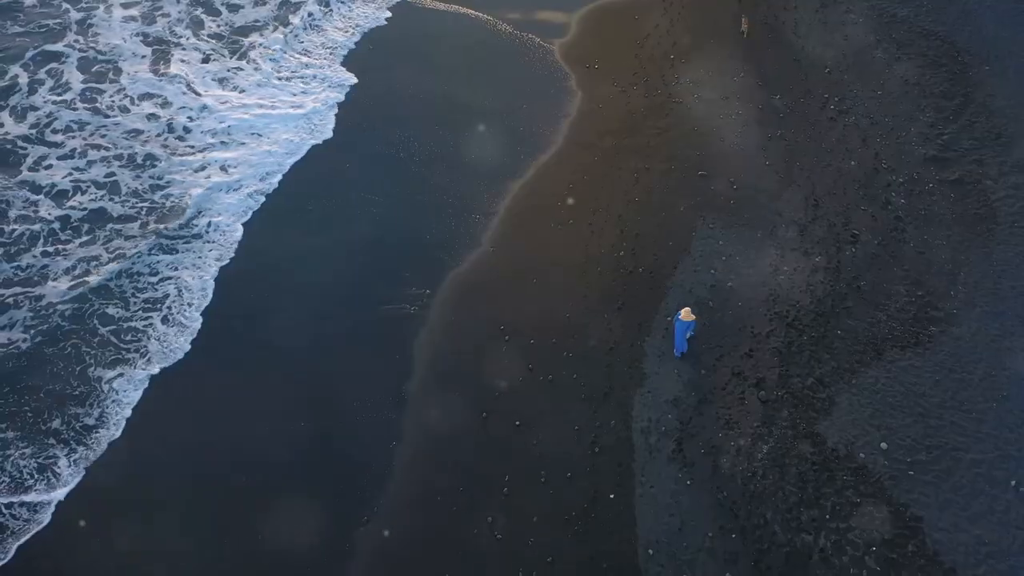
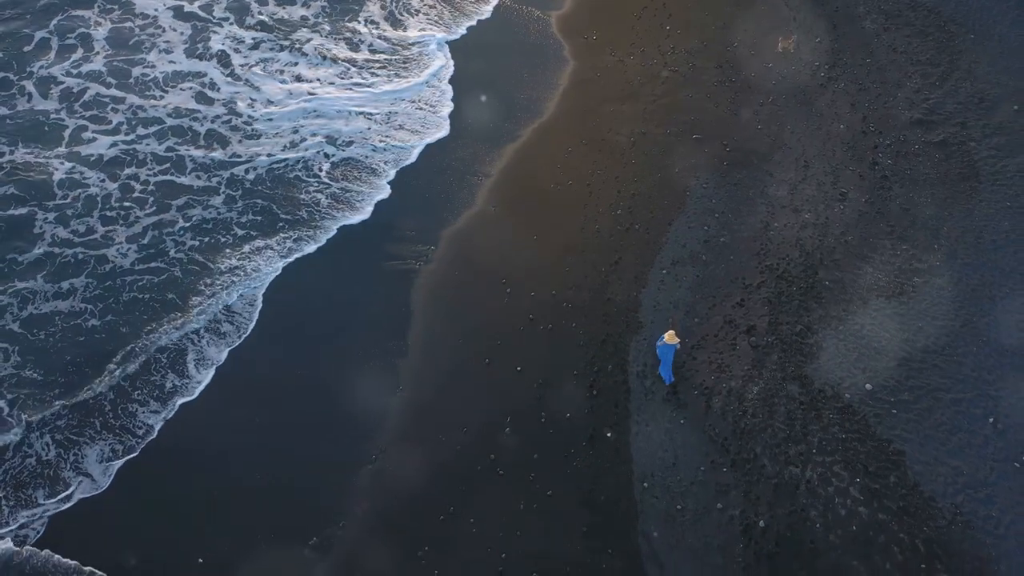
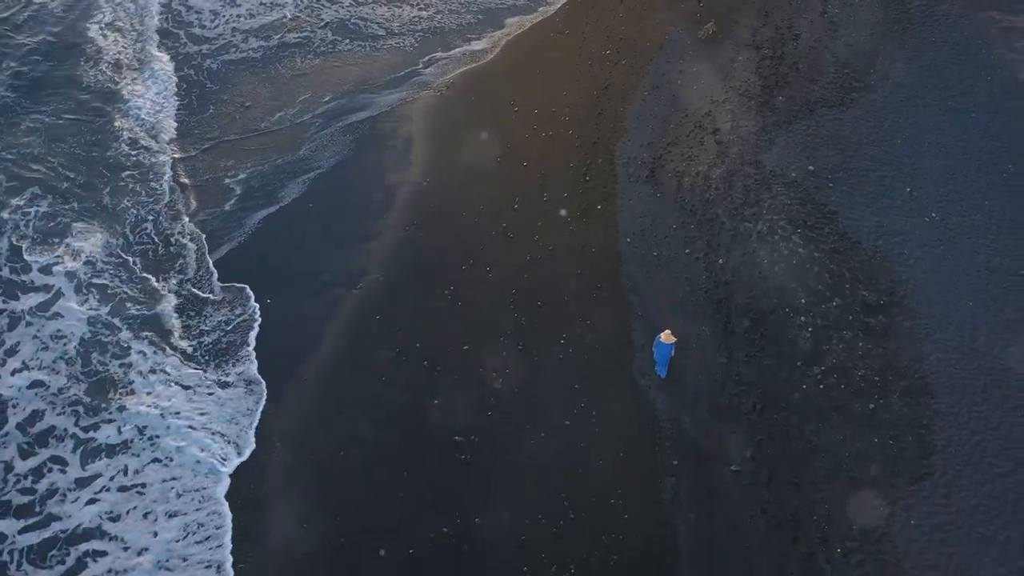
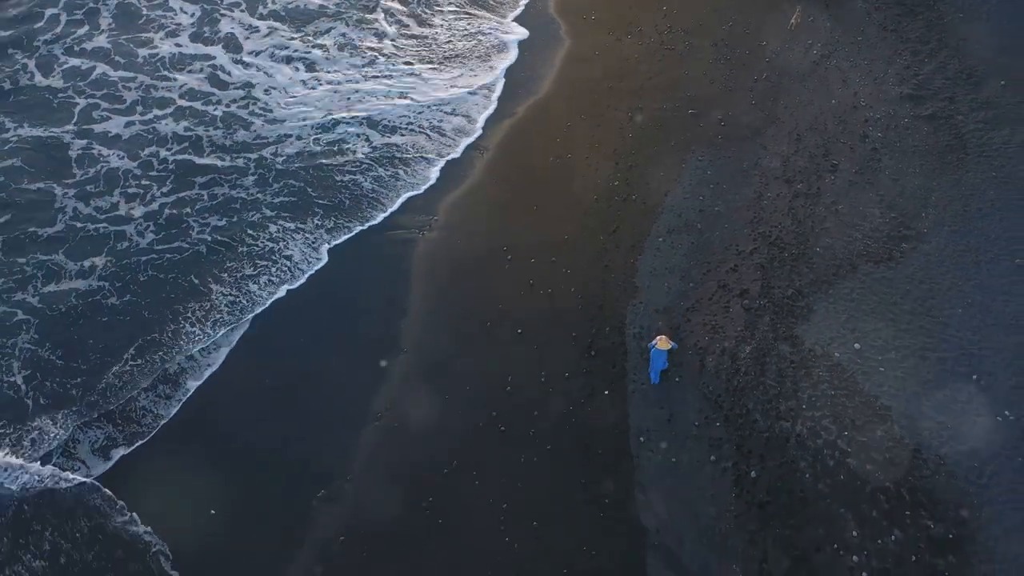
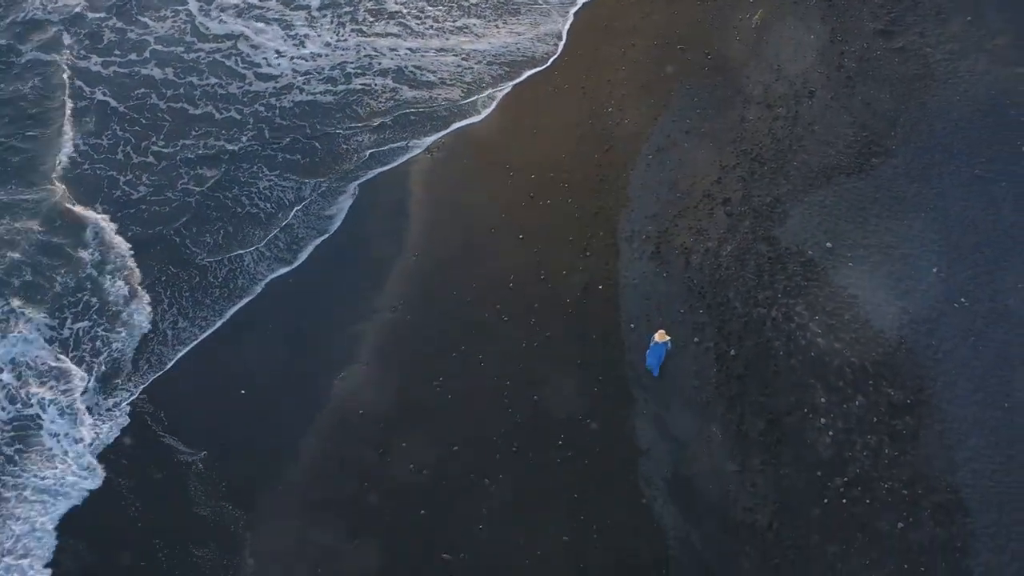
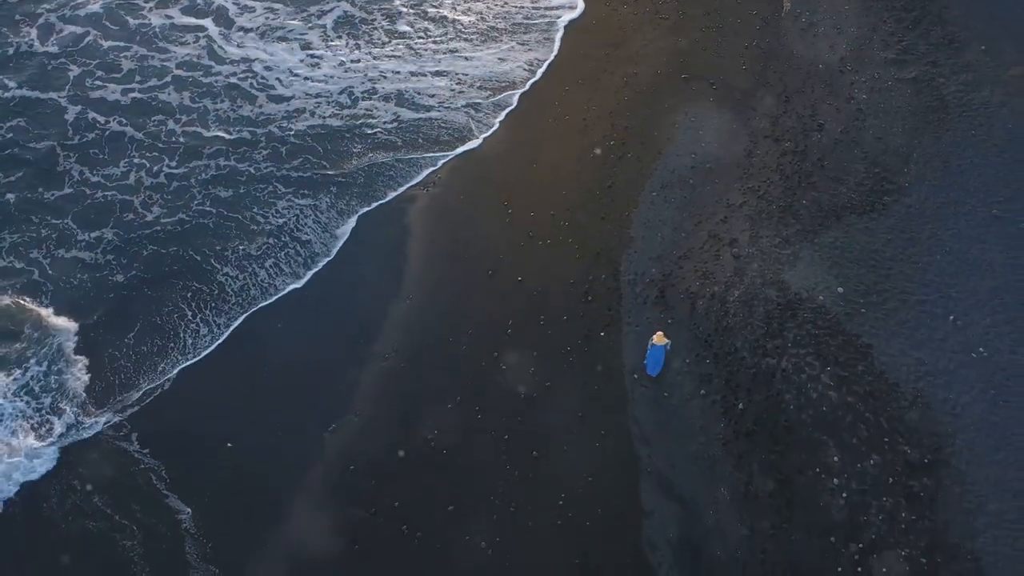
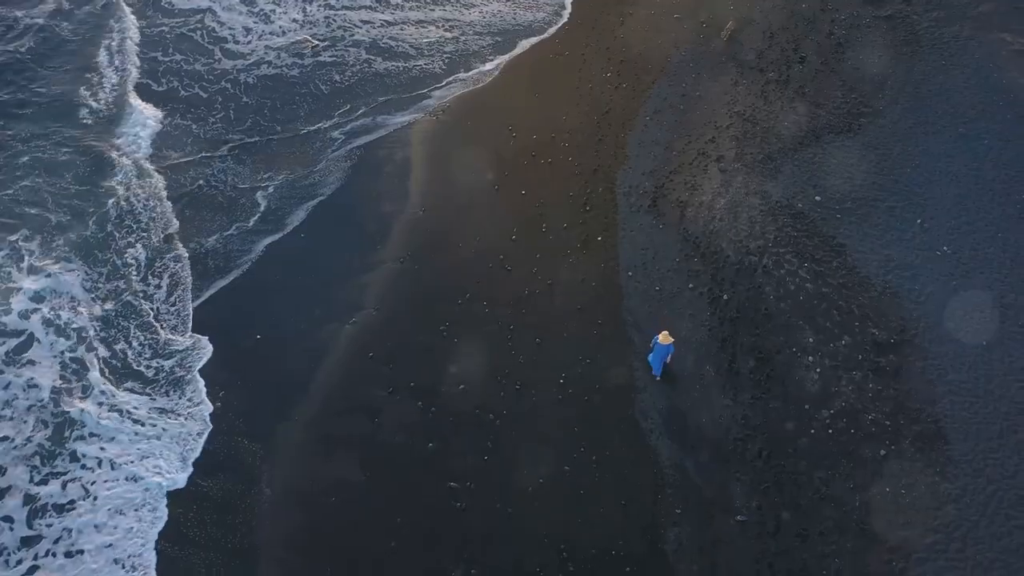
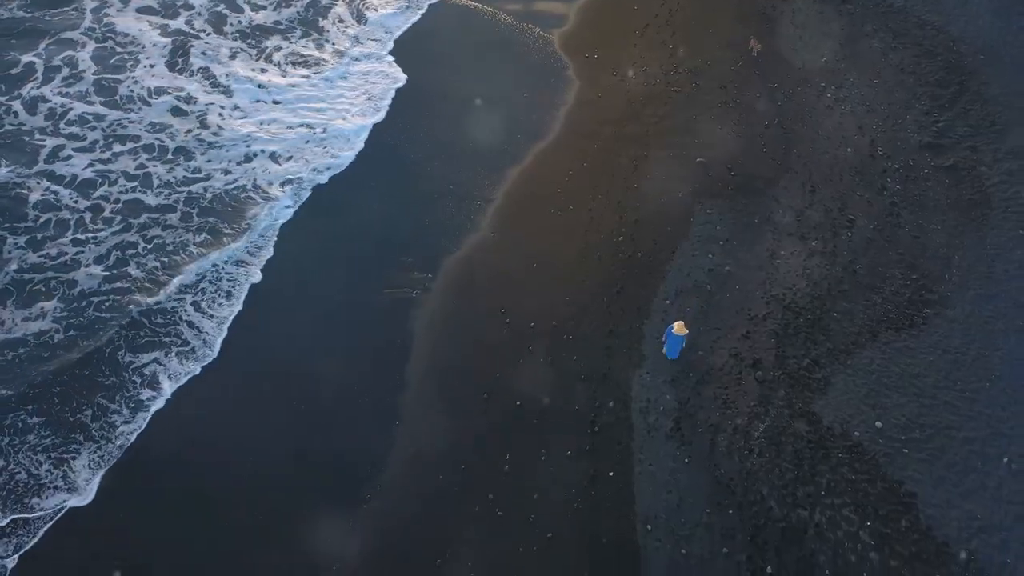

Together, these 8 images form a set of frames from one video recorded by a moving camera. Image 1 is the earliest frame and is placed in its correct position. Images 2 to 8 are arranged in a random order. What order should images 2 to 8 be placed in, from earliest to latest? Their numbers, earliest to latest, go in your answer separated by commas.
8, 2, 4, 6, 5, 7, 3
